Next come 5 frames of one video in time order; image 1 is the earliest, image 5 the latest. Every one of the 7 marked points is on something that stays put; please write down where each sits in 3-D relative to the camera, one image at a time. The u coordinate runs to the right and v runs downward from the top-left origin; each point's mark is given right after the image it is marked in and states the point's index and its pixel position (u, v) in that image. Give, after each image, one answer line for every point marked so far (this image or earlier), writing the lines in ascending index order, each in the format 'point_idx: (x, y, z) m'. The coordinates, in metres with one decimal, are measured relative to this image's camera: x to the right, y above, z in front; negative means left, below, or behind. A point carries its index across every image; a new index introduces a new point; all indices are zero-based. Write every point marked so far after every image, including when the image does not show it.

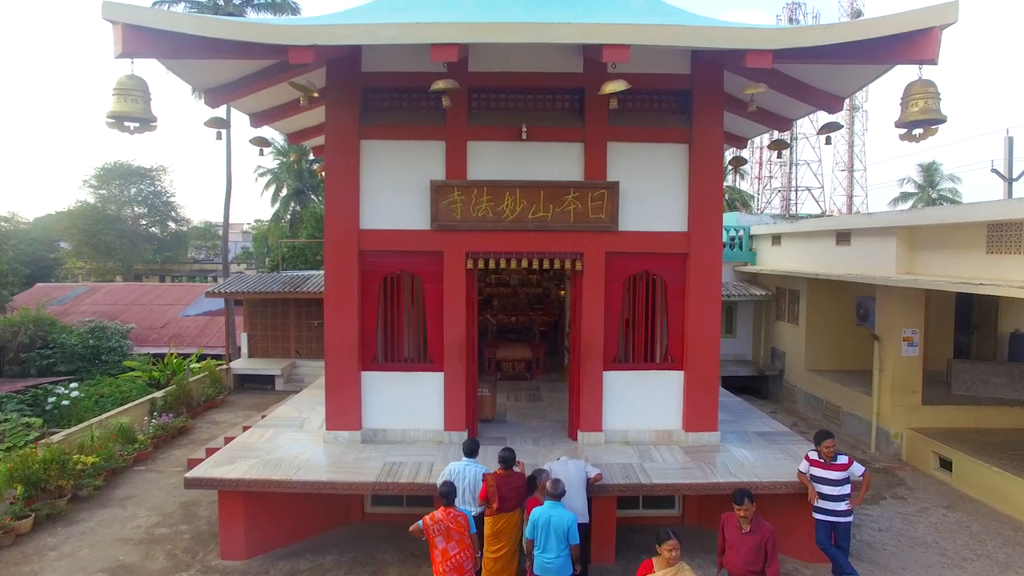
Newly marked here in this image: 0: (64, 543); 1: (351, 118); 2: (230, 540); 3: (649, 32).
0: (-5.4, -3.1, +6.5) m
1: (-2.0, +2.1, +6.6) m
2: (-3.2, -2.9, +6.2) m
3: (+1.4, +2.6, +5.4) m
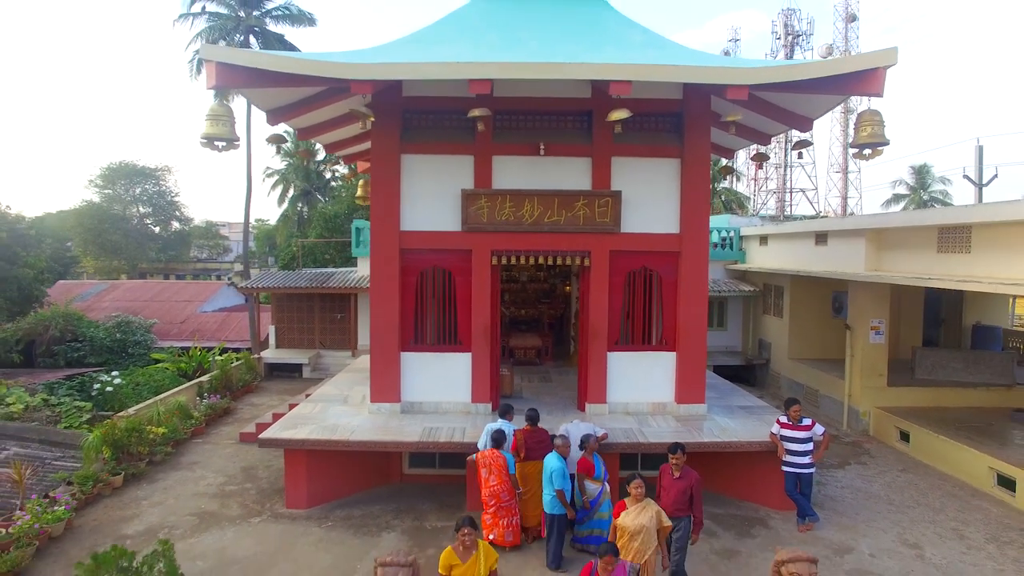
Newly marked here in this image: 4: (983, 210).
0: (-5.2, -3.0, +7.7) m
1: (-1.7, +2.2, +7.8) m
2: (-3.0, -2.8, +7.3) m
3: (+1.7, +2.7, +6.6) m
4: (+7.0, +1.2, +8.0) m
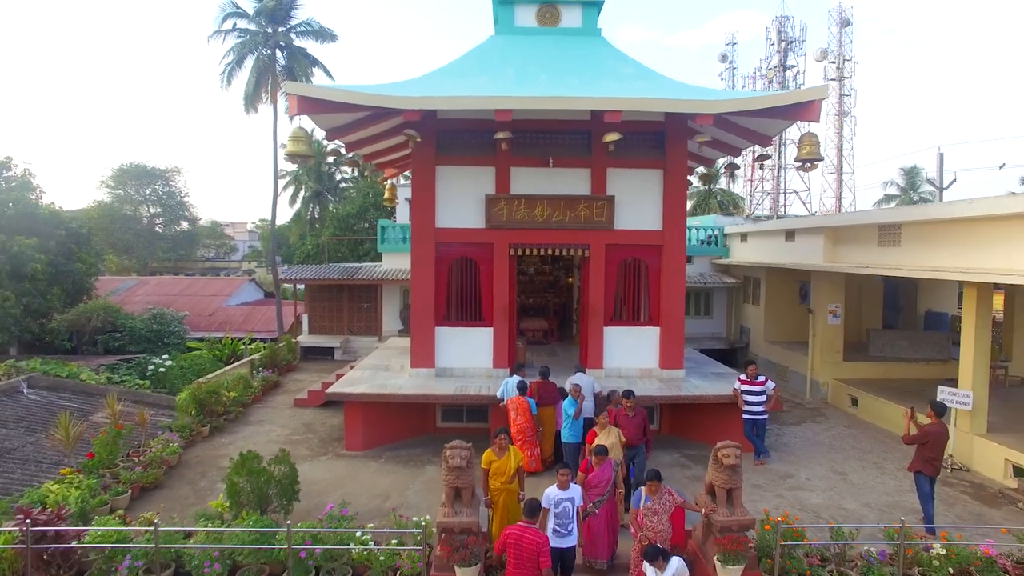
0: (-4.9, -2.7, +9.5) m
1: (-1.5, +2.5, +9.6) m
2: (-2.7, -2.5, +9.2) m
3: (+1.9, +2.9, +8.5) m
4: (+7.3, +1.4, +9.9) m
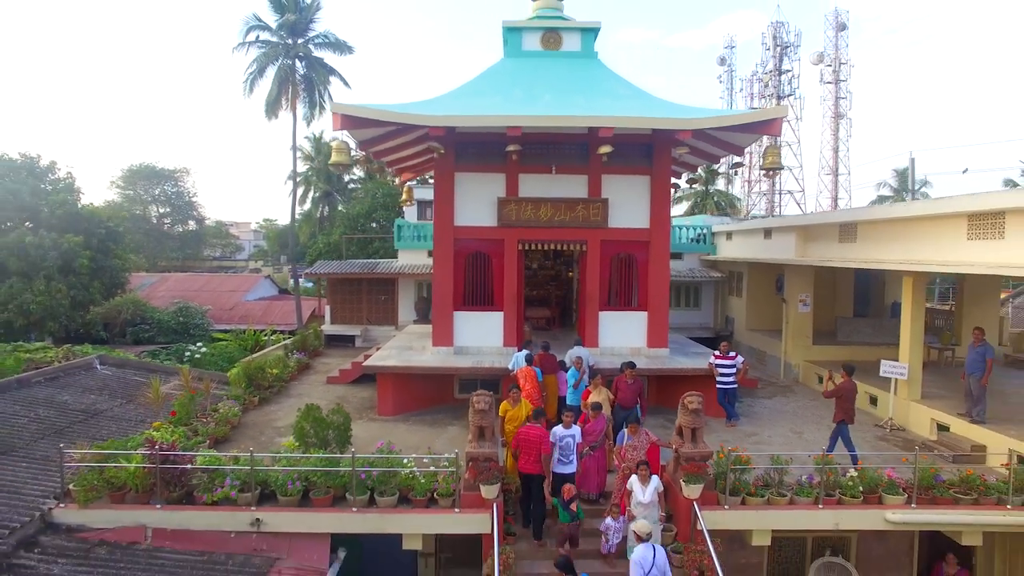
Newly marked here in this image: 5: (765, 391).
0: (-4.8, -2.5, +11.1) m
1: (-1.3, +2.7, +11.2) m
2: (-2.6, -2.3, +10.7) m
3: (+2.1, +3.1, +10.0) m
4: (+7.5, +1.6, +11.4) m
5: (+6.0, -2.5, +12.8) m
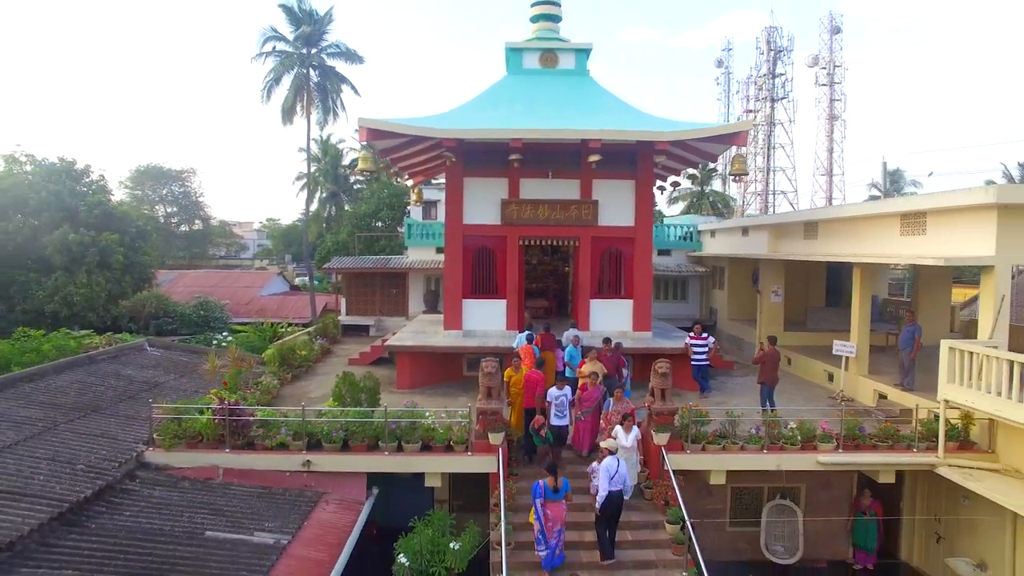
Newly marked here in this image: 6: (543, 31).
0: (-4.7, -2.3, +12.7) m
1: (-1.3, +2.9, +12.8) m
2: (-2.5, -2.1, +12.3) m
3: (+2.2, +3.4, +11.6) m
4: (+7.5, +1.8, +13.0) m
5: (+6.1, -2.3, +14.3) m
6: (+0.8, +7.0, +14.6) m
